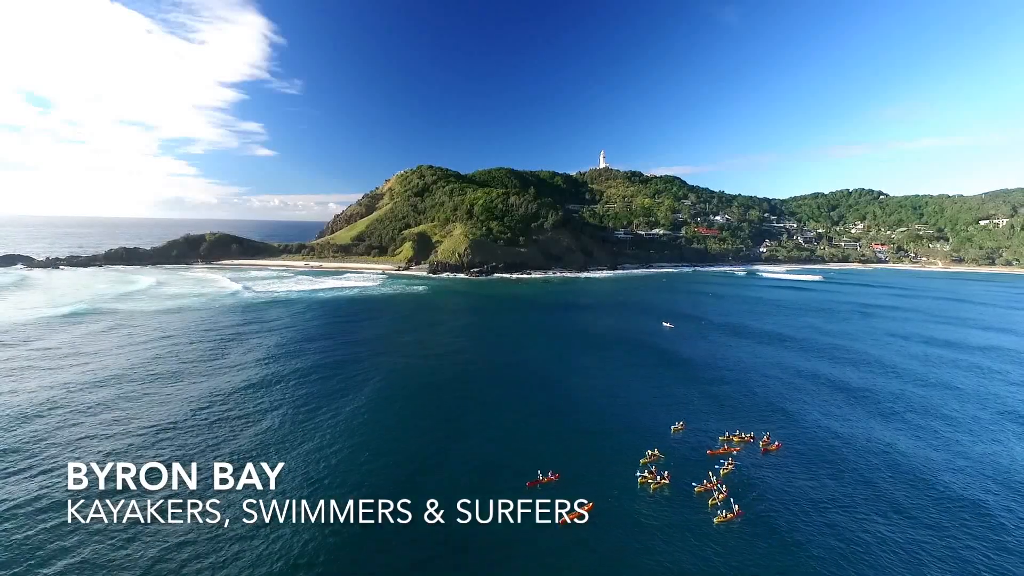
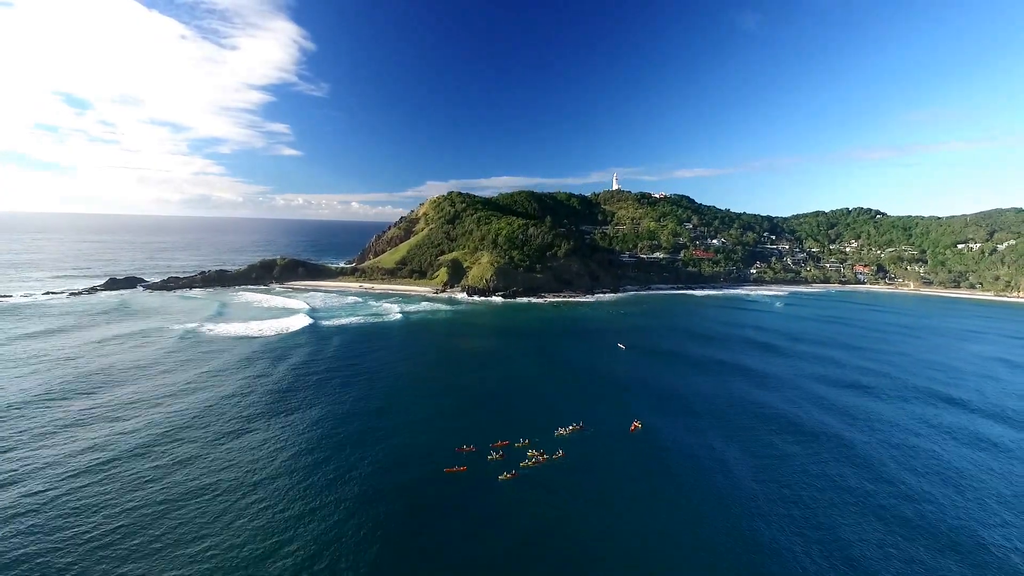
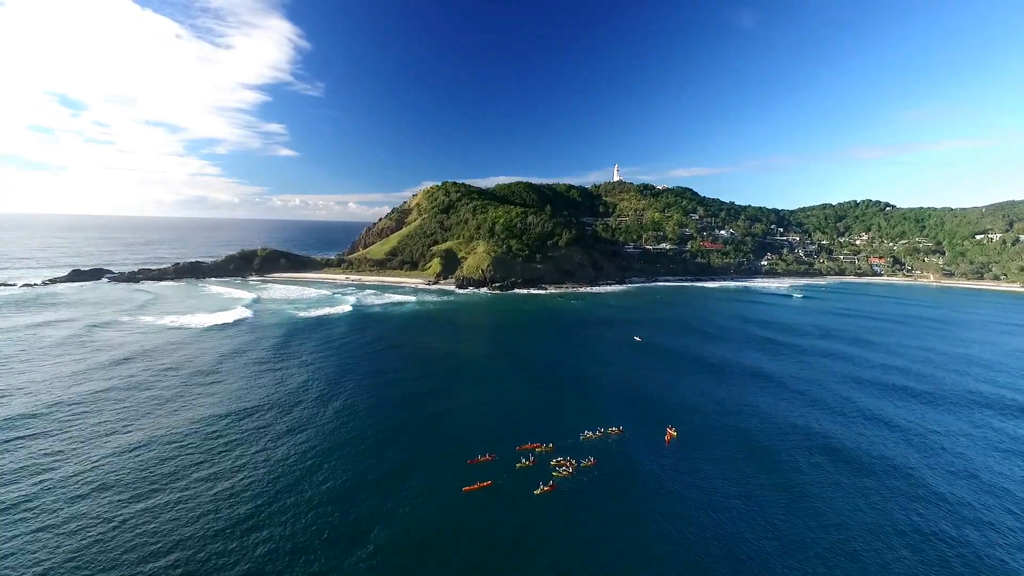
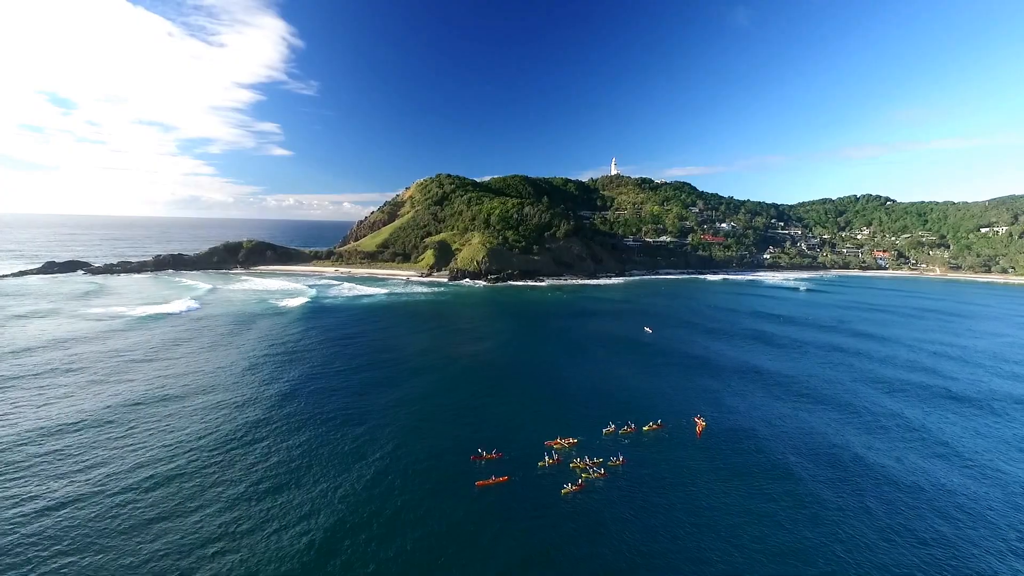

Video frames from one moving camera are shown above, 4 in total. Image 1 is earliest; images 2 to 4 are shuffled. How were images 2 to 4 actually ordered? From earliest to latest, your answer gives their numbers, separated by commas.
4, 3, 2
